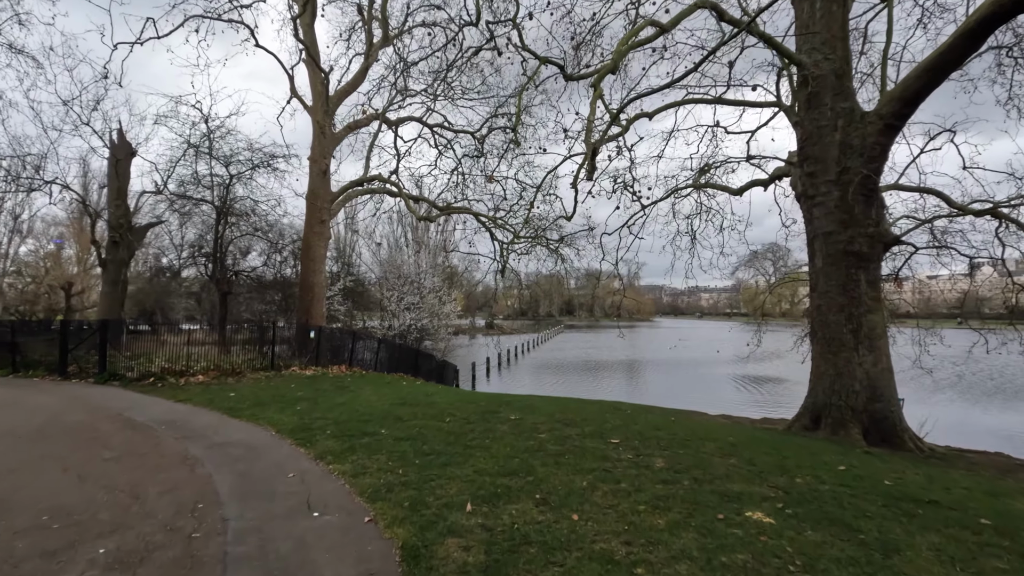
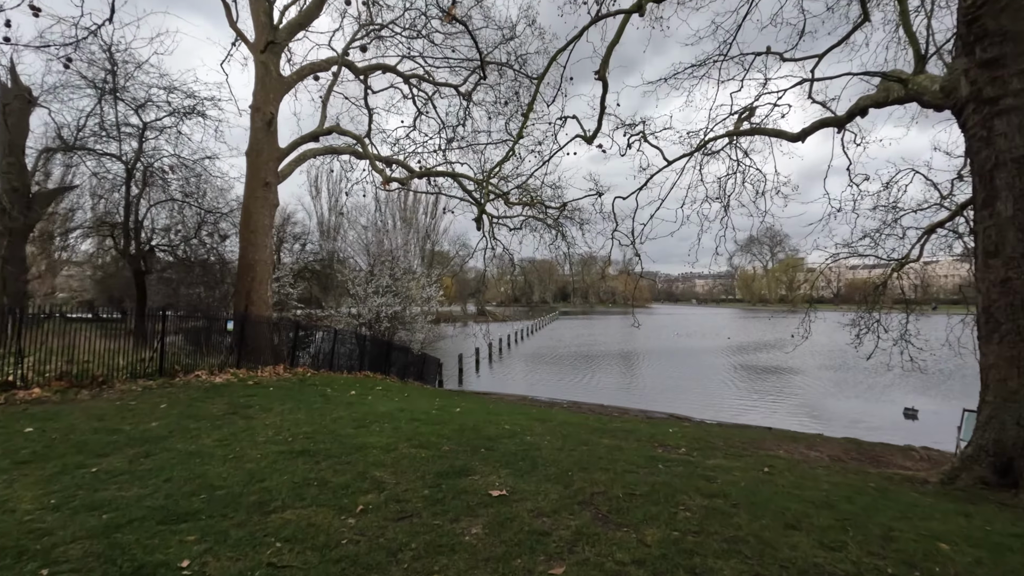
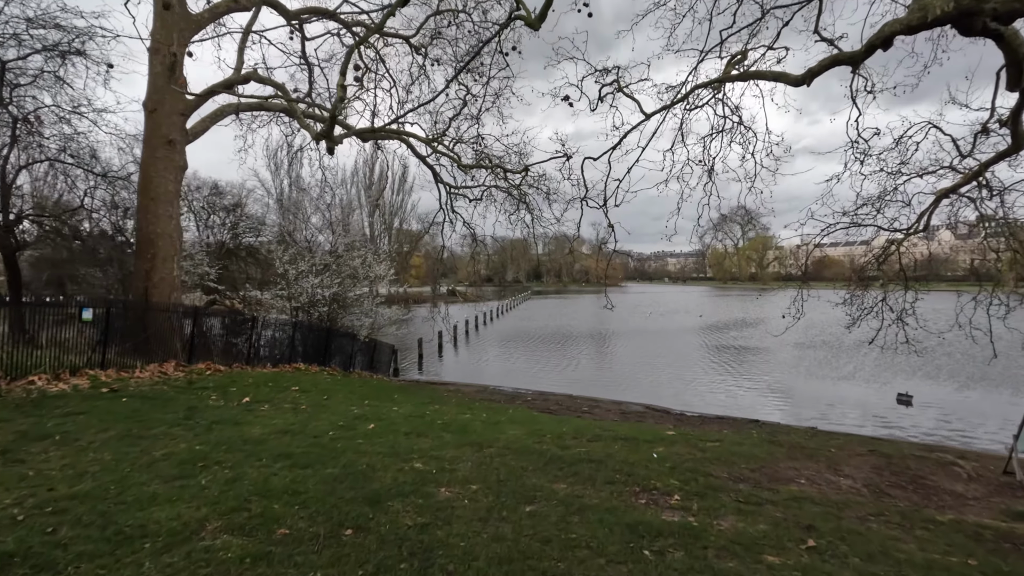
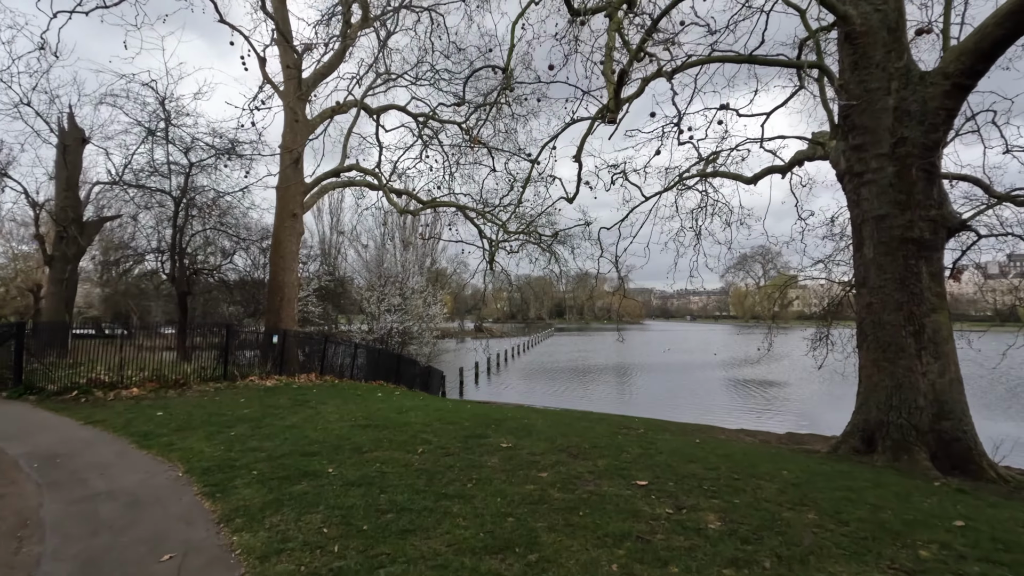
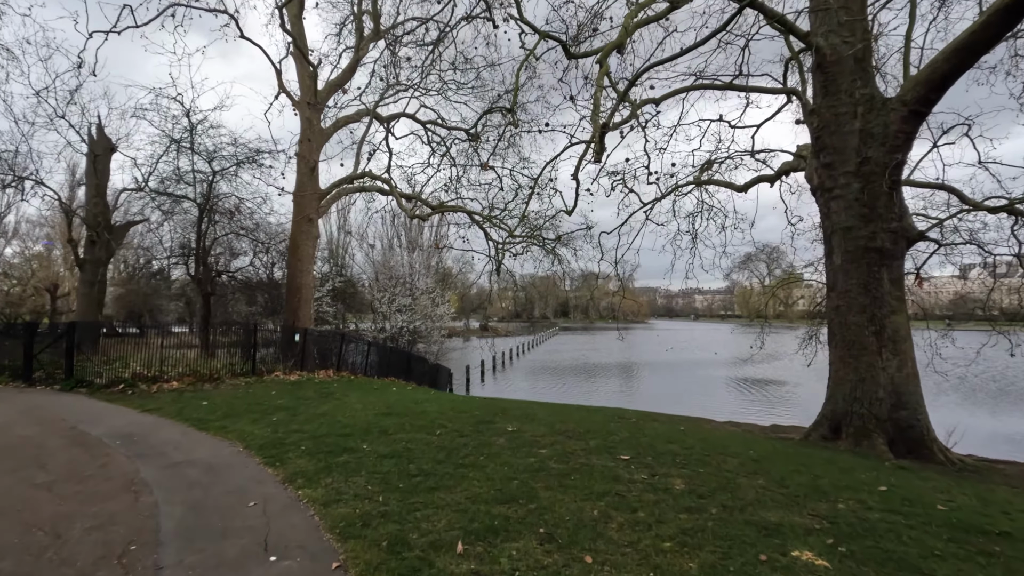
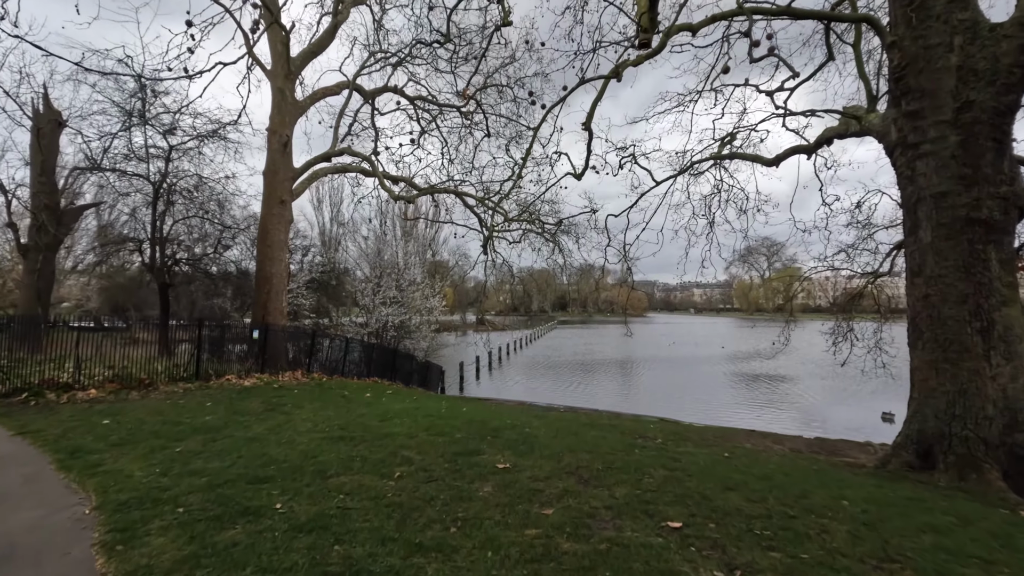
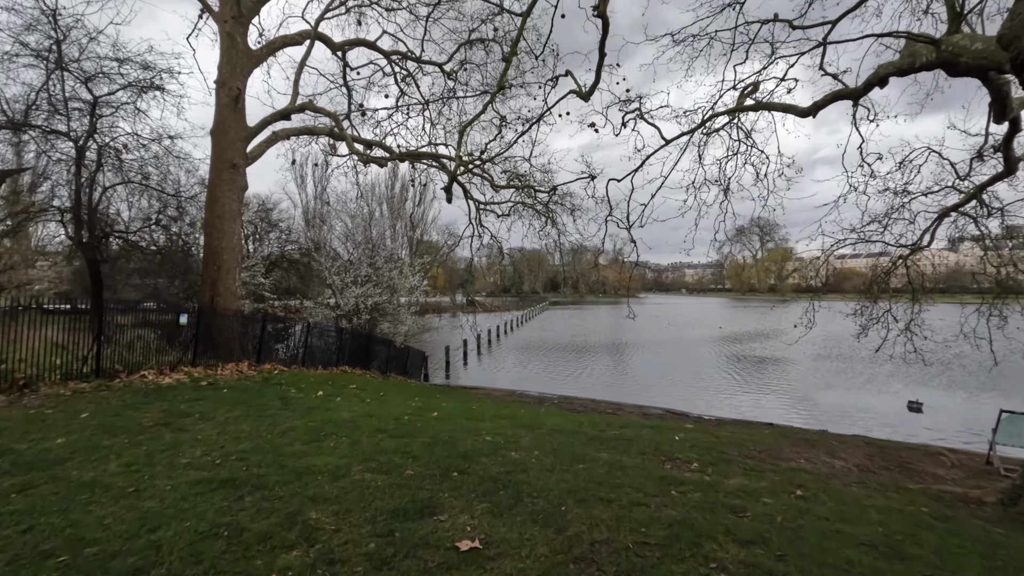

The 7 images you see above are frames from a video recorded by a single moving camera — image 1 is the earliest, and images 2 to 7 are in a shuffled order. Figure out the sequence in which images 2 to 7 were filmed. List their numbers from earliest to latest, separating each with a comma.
5, 4, 6, 2, 7, 3
